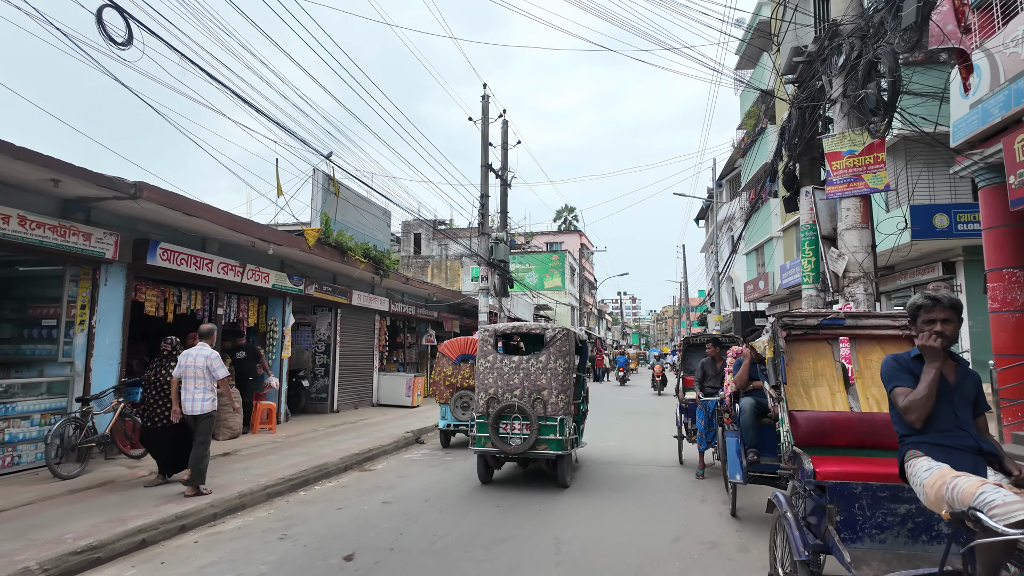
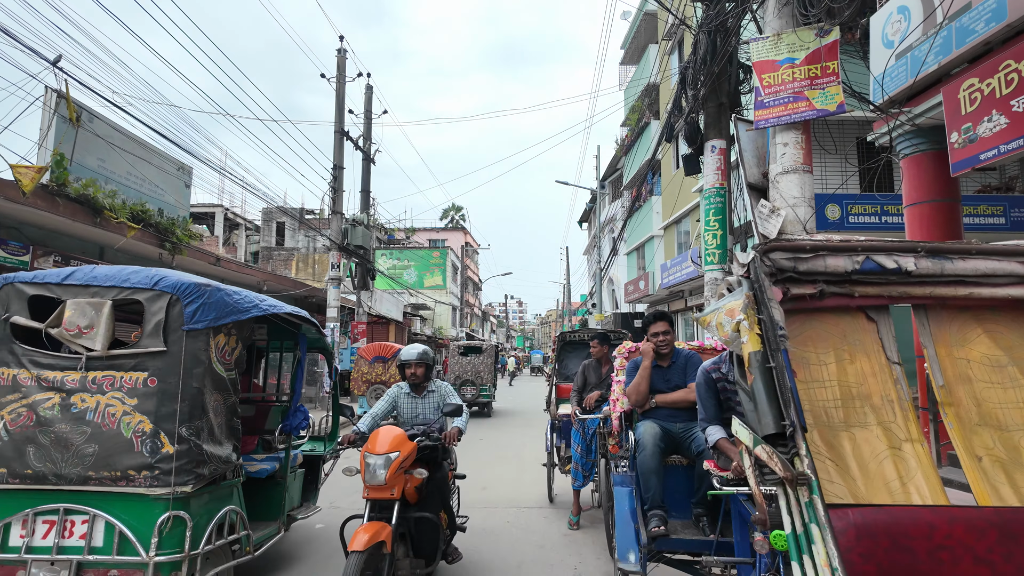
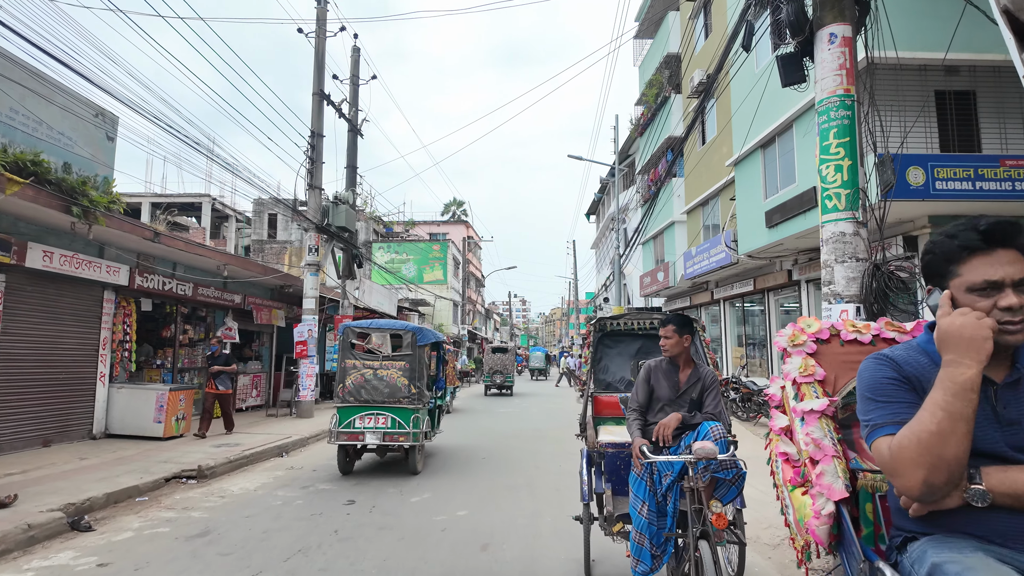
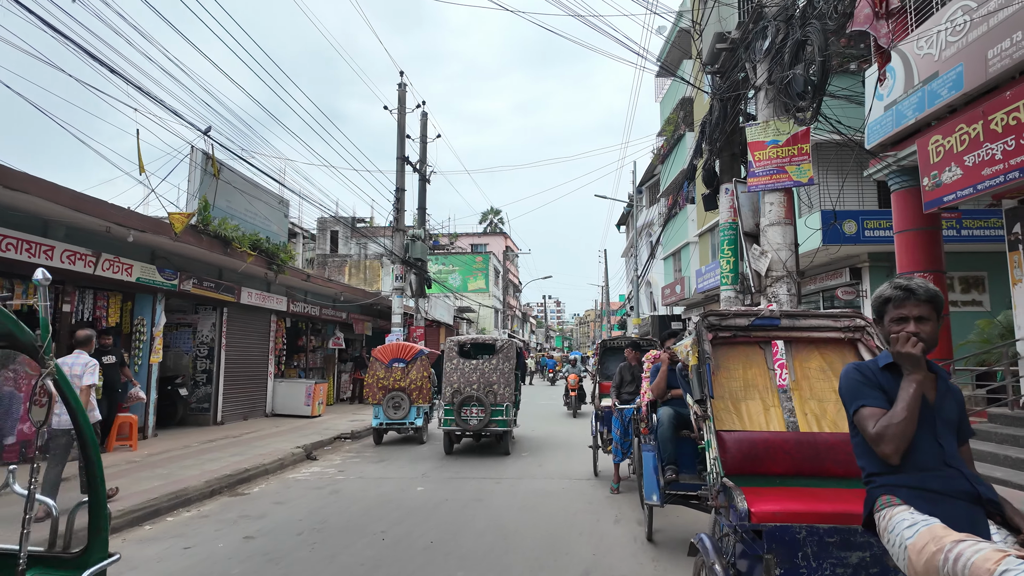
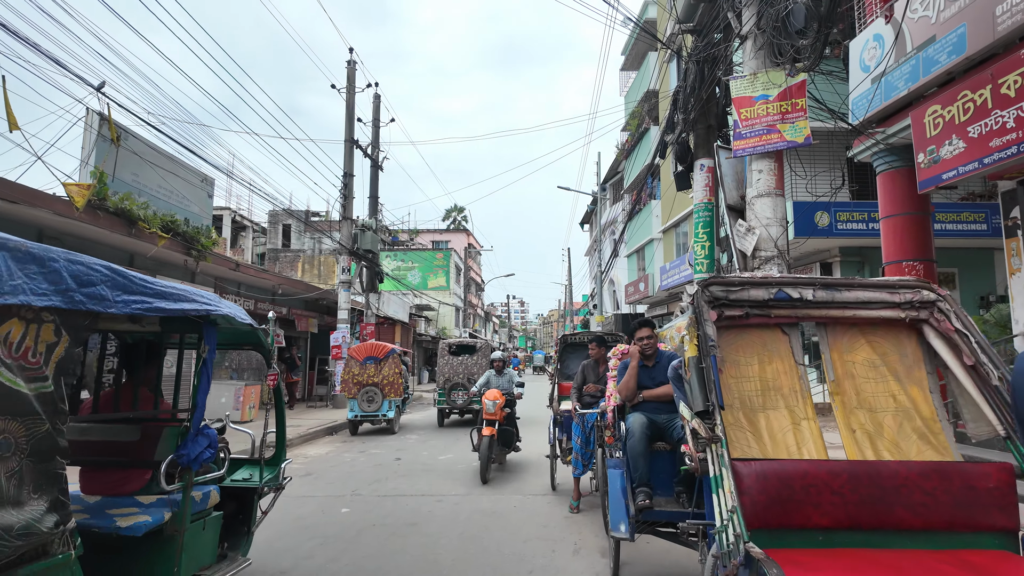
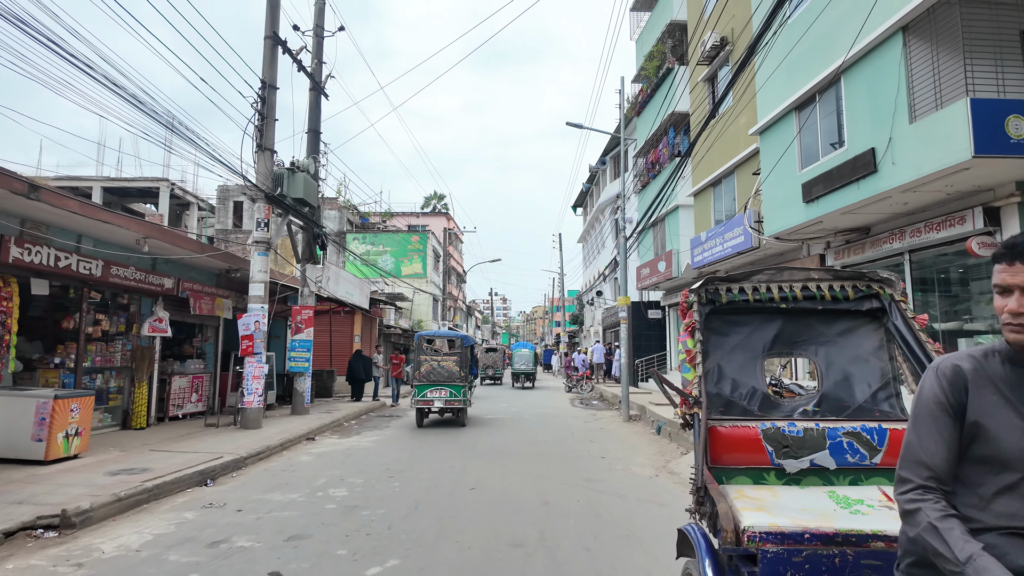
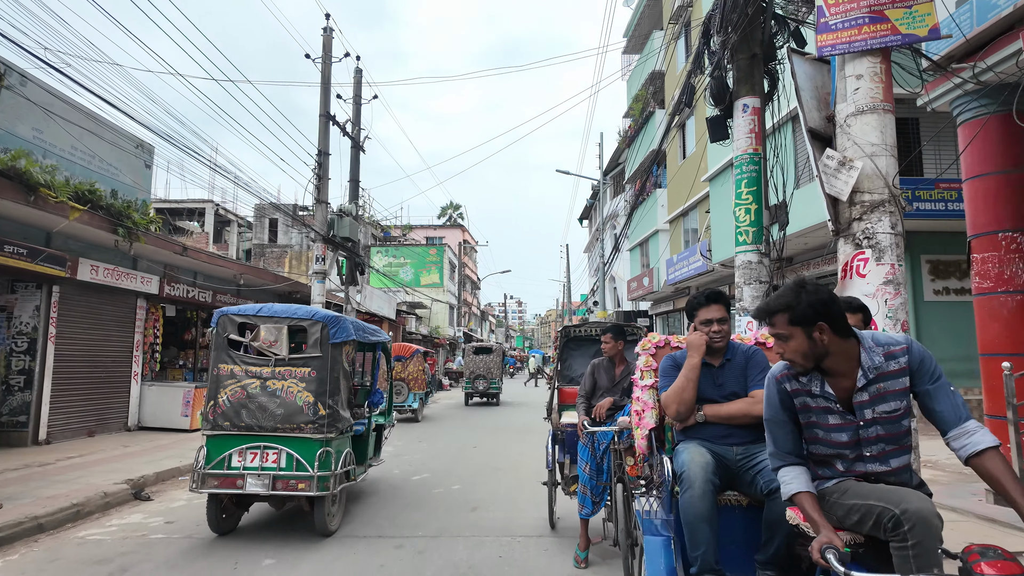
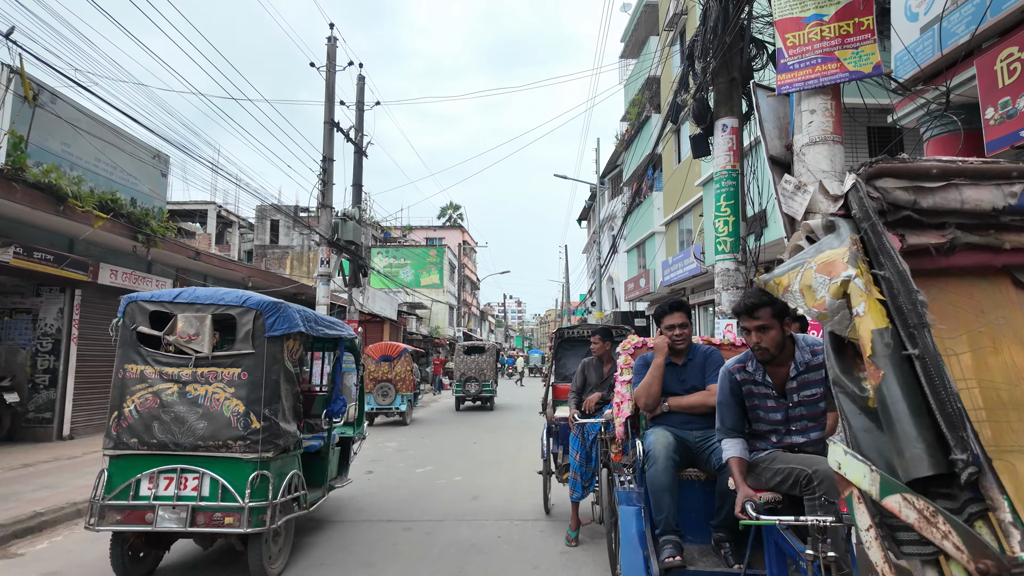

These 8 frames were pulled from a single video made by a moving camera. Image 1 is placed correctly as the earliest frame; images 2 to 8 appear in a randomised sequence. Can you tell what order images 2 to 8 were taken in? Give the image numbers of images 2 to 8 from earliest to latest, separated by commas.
4, 5, 2, 8, 7, 3, 6
